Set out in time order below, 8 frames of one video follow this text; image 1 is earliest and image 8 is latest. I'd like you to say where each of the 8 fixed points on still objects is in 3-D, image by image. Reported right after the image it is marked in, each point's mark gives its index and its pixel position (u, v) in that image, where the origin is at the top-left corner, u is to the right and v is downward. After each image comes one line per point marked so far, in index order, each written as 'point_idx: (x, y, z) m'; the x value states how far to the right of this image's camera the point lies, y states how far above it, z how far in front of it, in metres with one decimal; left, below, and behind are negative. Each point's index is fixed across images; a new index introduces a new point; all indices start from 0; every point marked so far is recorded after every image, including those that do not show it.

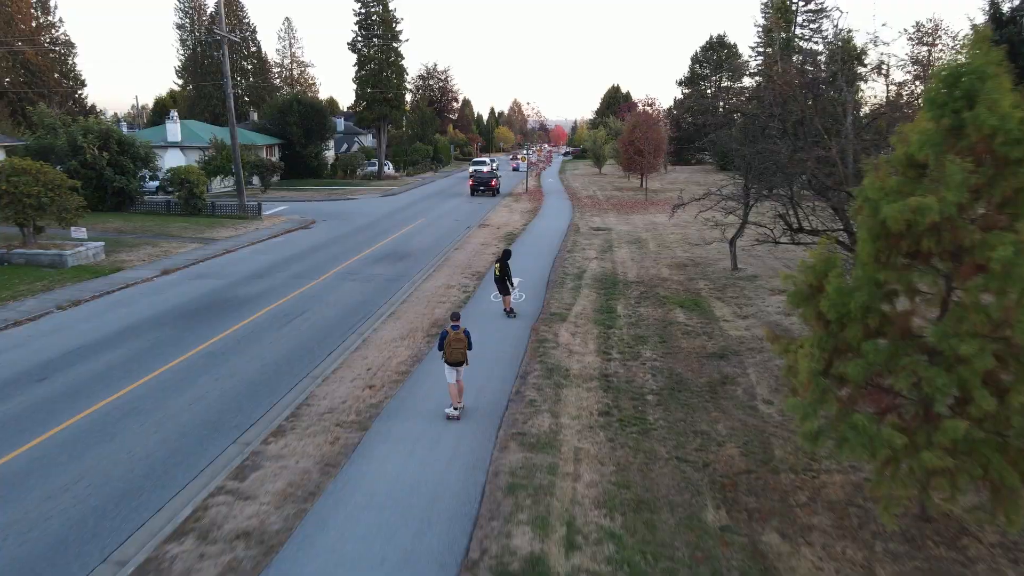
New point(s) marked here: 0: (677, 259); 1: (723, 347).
0: (+4.5, +0.8, +19.9) m
1: (+3.4, -1.0, +11.9) m
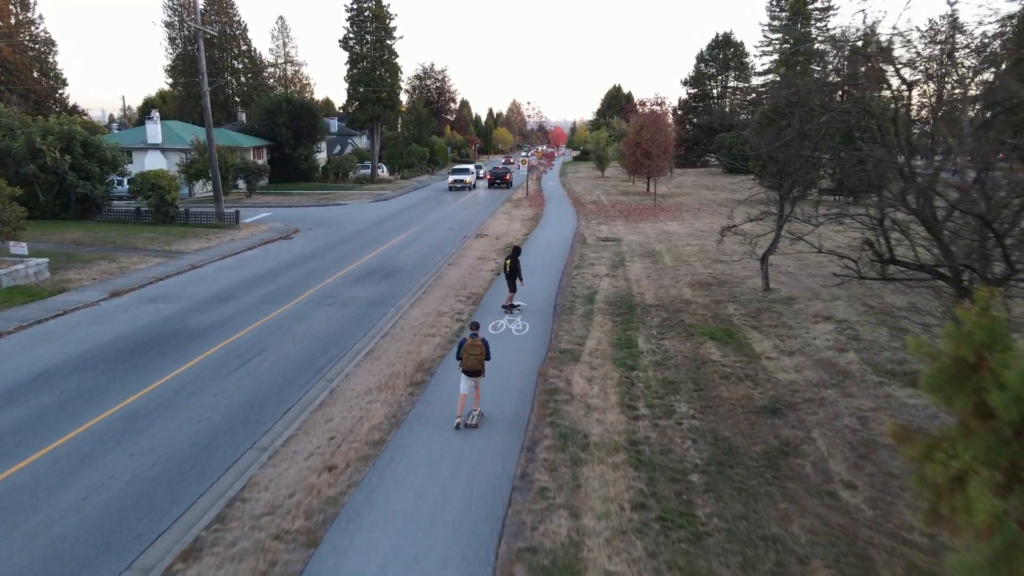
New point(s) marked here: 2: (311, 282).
0: (+4.5, +0.3, +17.7) m
1: (+3.4, -1.4, +9.7) m
2: (-4.5, +0.1, +16.6) m
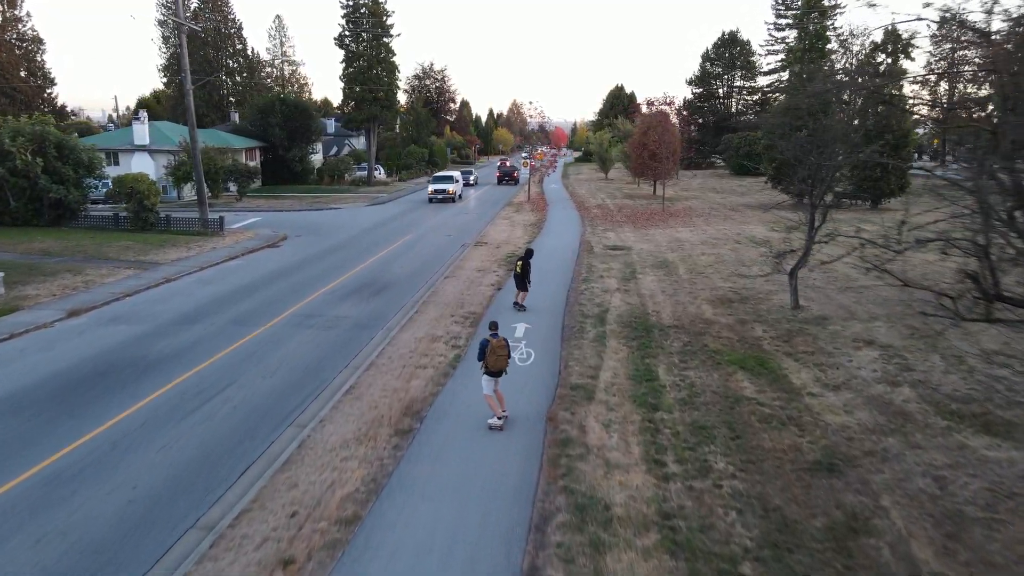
0: (+4.6, -0.1, +16.2) m
1: (+3.5, -1.8, +8.2) m
2: (-4.4, -0.2, +15.1) m
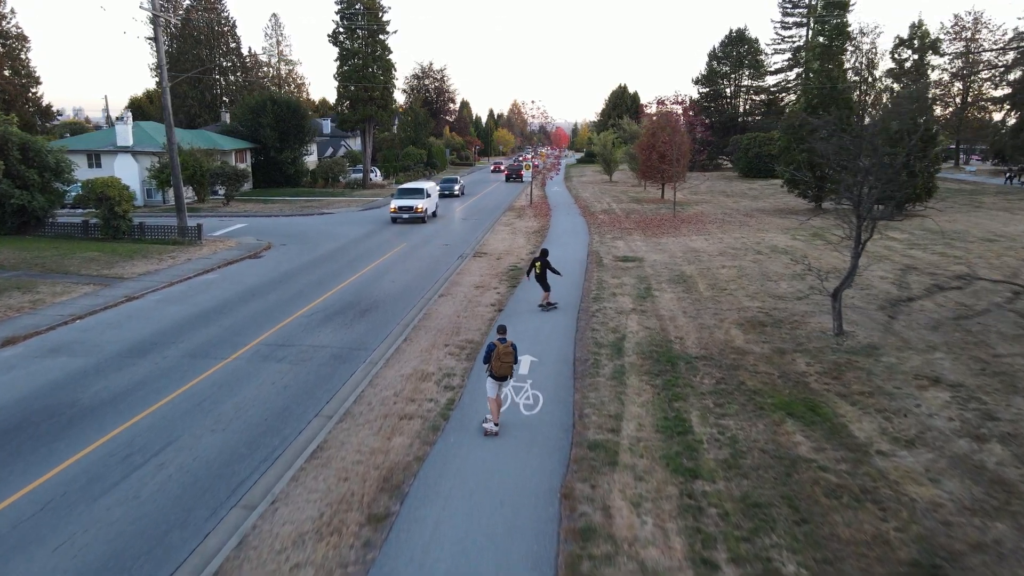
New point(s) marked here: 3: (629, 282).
0: (+4.6, -0.5, +14.4) m
1: (+3.5, -2.2, +6.4) m
2: (-4.4, -0.6, +13.3) m
3: (+2.7, +0.1, +17.2) m
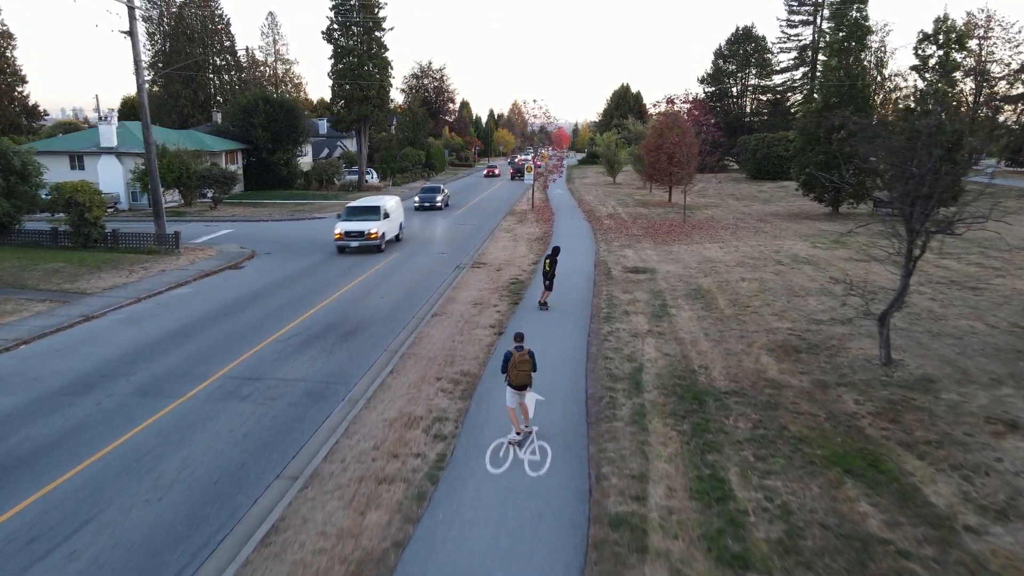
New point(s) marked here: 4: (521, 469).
0: (+4.6, -0.8, +12.8) m
1: (+3.5, -2.5, +4.8) m
2: (-4.4, -0.9, +11.7) m
3: (+2.7, -0.2, +15.6) m
4: (+0.1, -1.9, +7.3) m
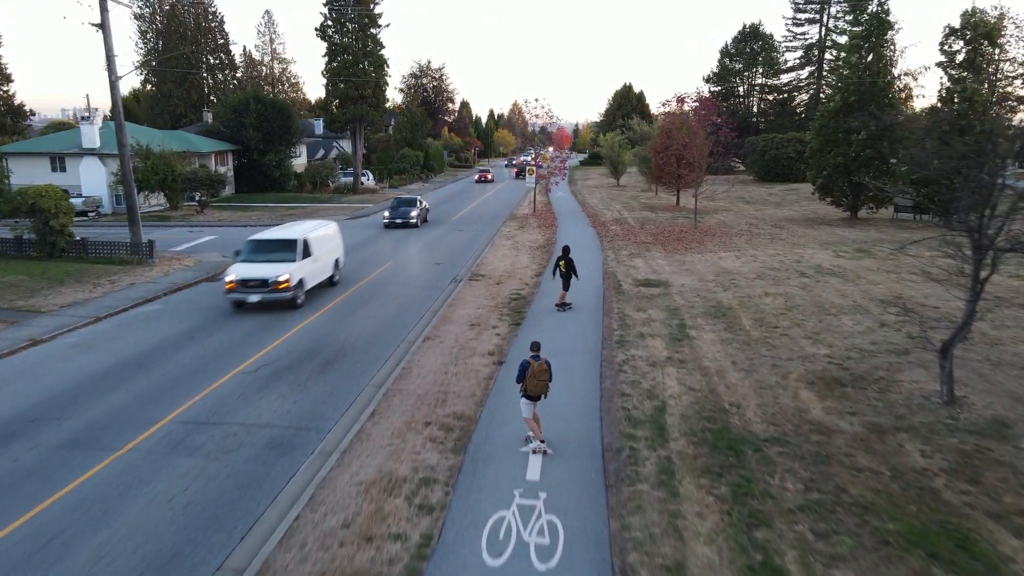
0: (+4.7, -1.1, +11.3) m
1: (+3.6, -2.8, +3.3) m
2: (-4.3, -1.3, +10.2) m
3: (+2.8, -0.6, +14.1) m
4: (+0.1, -2.2, +5.8) m
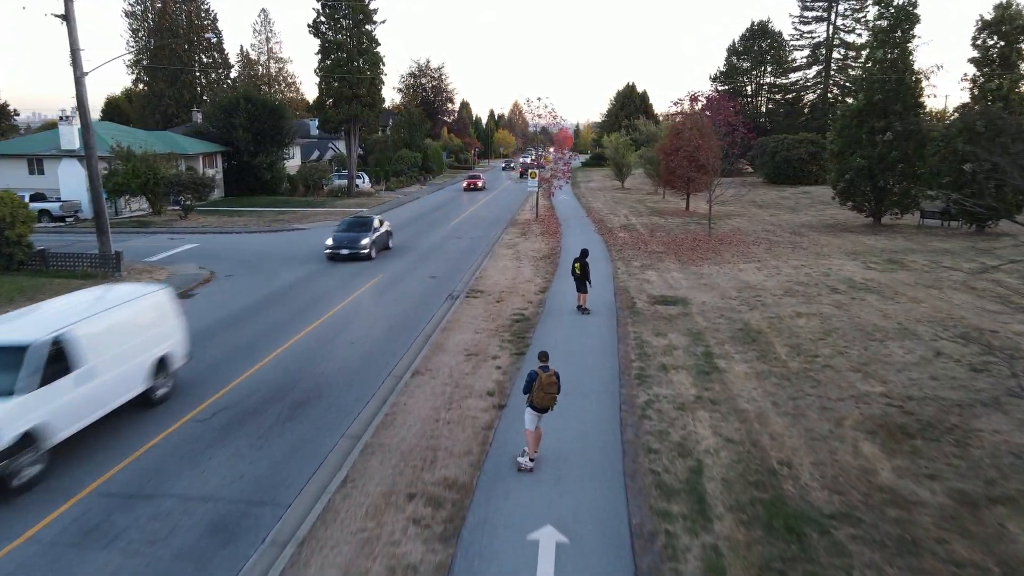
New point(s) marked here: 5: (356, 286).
0: (+4.7, -1.5, +9.6) m
1: (+3.6, -3.2, +1.6) m
2: (-4.3, -1.6, +8.5) m
3: (+2.8, -0.9, +12.4) m
4: (+0.1, -2.6, +4.1) m
5: (-3.7, 0.0, +17.3) m
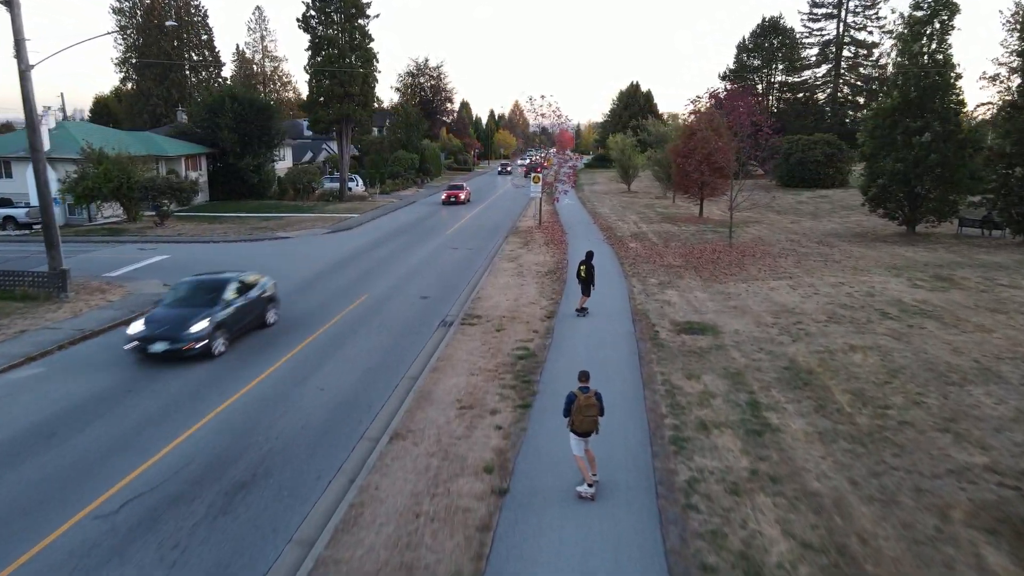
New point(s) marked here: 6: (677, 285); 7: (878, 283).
0: (+4.7, -2.0, +7.5) m
1: (+3.6, -3.7, -0.6) m
2: (-4.3, -2.1, +6.3) m
3: (+2.8, -1.4, +10.2) m
4: (+0.2, -3.0, +1.9) m
5: (-3.6, -0.4, +15.2) m
6: (+3.8, +0.1, +17.1) m
7: (+8.4, +0.1, +17.0) m
